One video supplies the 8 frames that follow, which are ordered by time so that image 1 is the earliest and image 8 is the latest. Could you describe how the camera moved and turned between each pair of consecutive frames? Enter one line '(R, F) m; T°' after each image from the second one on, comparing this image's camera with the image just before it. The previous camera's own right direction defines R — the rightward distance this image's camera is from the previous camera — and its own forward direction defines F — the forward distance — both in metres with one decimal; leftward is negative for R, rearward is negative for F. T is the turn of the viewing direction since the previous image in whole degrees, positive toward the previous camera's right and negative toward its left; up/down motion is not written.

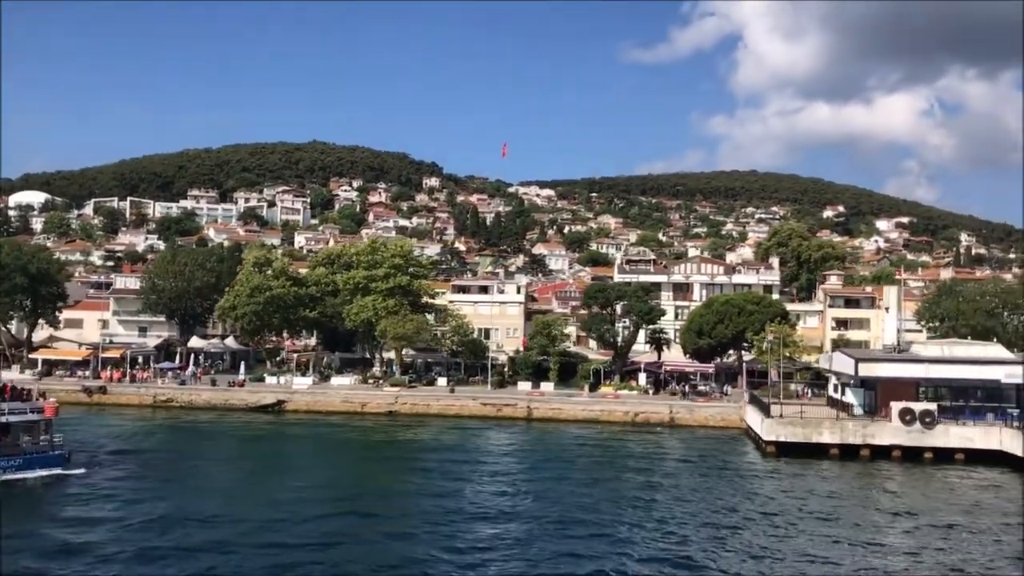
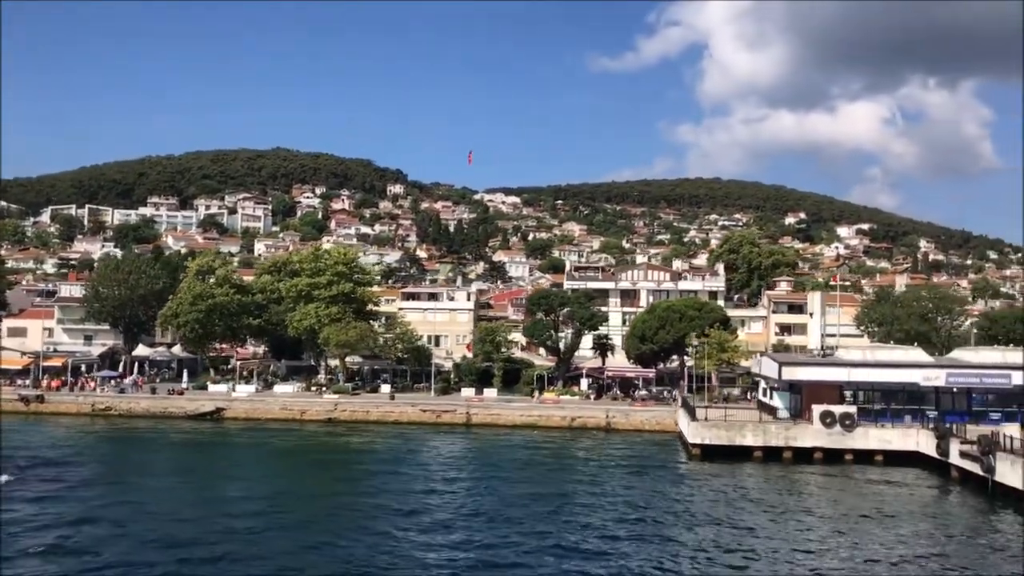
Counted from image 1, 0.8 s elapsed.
(+1.4, -0.4) m; +2°
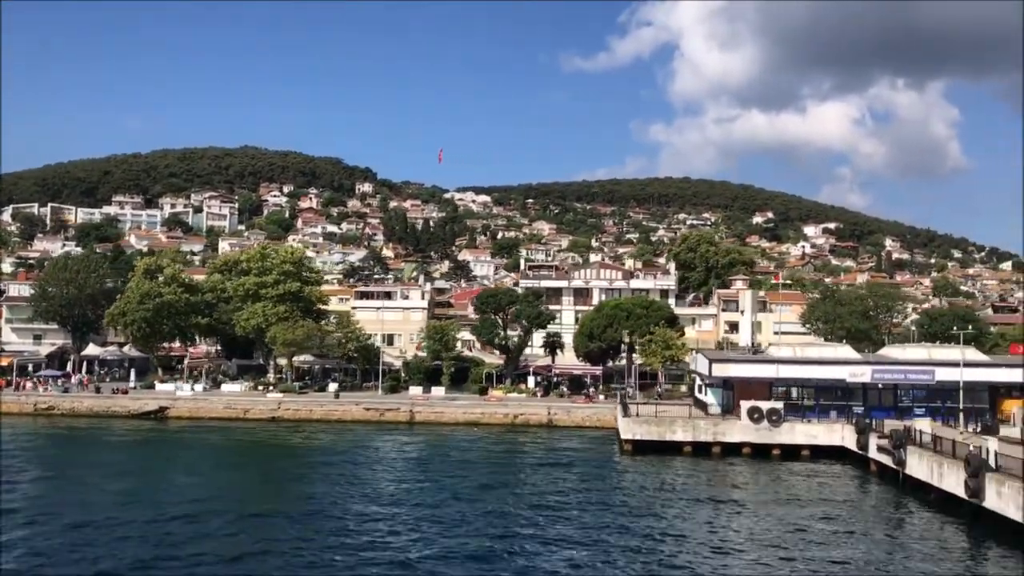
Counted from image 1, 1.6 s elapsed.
(+1.4, -0.4) m; +2°
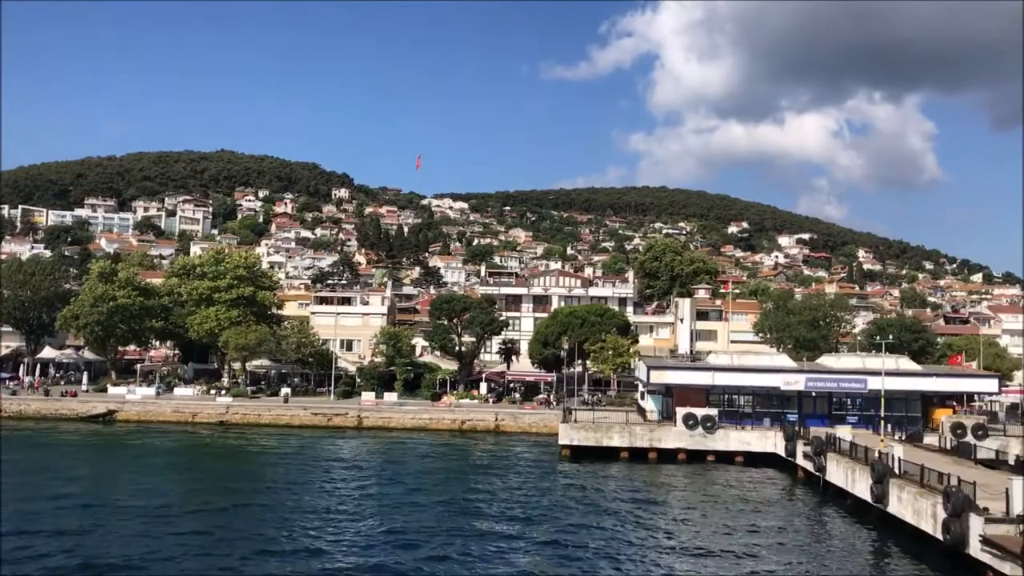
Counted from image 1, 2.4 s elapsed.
(+1.4, -0.4) m; +1°
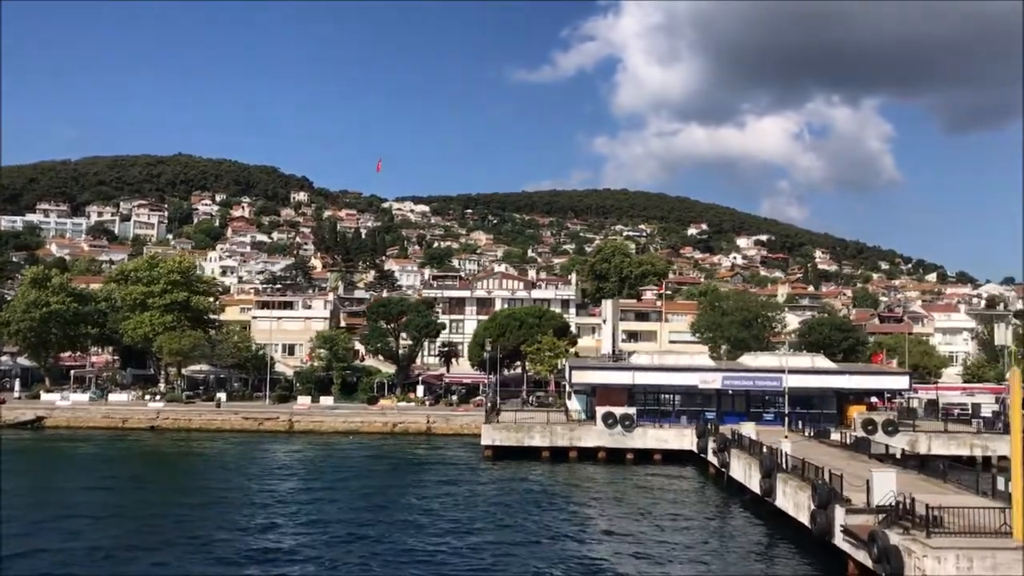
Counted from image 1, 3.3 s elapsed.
(+1.6, -0.4) m; +2°
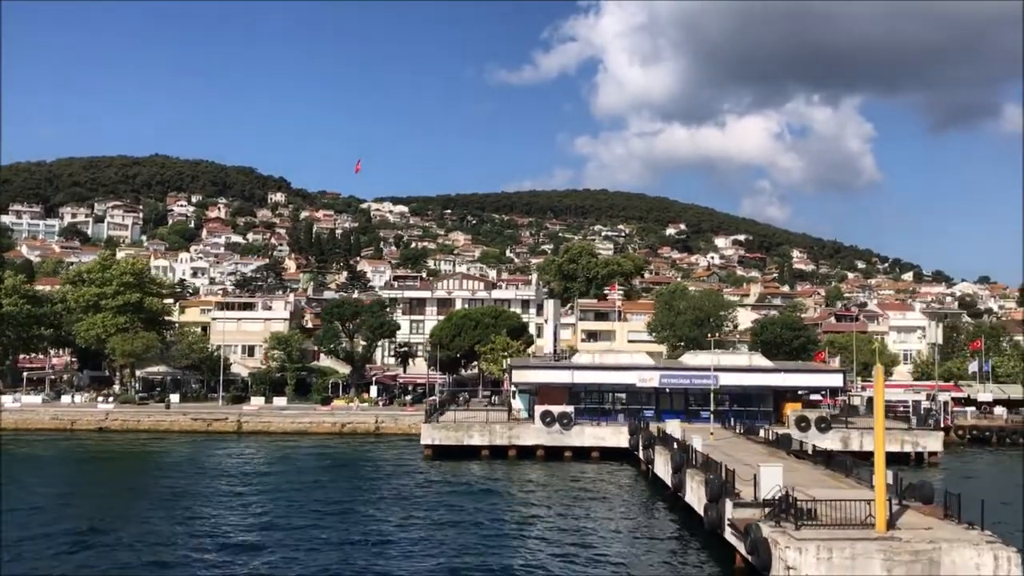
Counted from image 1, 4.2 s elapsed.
(+1.6, -0.4) m; +1°
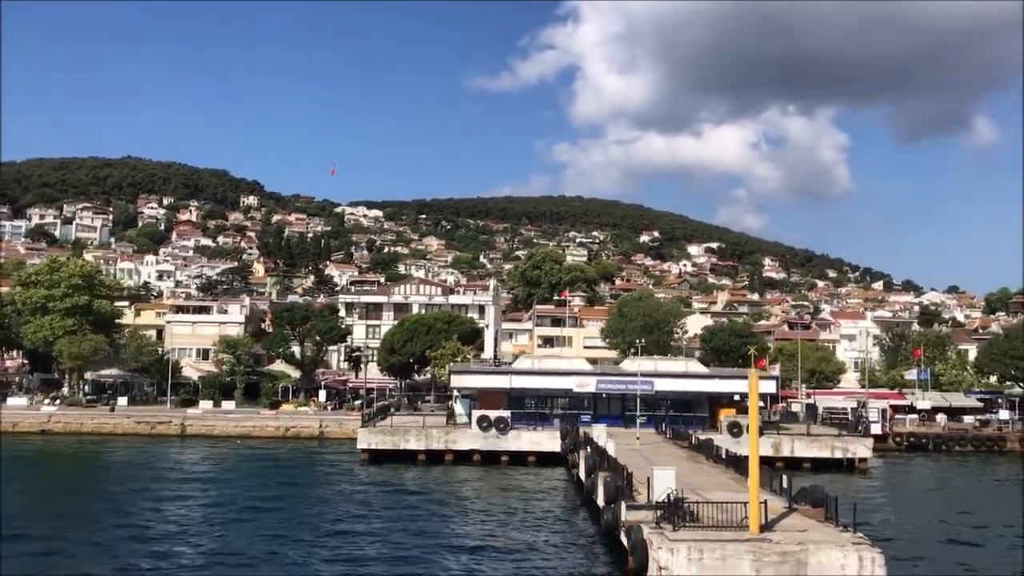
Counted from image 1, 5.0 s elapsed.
(+1.5, -0.4) m; +1°
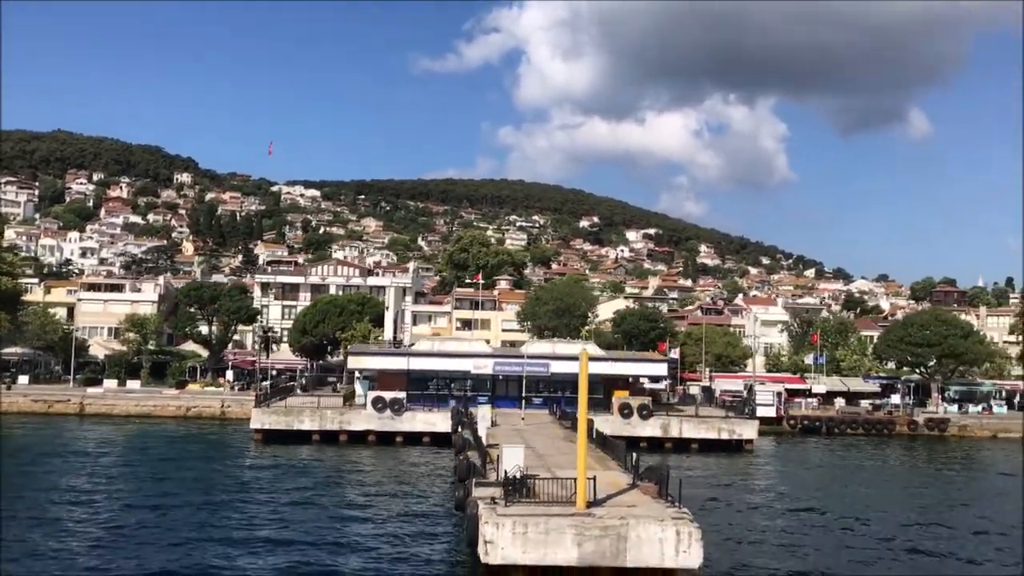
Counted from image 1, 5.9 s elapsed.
(+1.7, -0.4) m; +3°
